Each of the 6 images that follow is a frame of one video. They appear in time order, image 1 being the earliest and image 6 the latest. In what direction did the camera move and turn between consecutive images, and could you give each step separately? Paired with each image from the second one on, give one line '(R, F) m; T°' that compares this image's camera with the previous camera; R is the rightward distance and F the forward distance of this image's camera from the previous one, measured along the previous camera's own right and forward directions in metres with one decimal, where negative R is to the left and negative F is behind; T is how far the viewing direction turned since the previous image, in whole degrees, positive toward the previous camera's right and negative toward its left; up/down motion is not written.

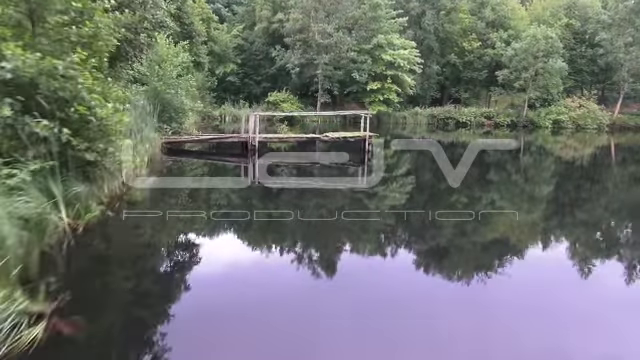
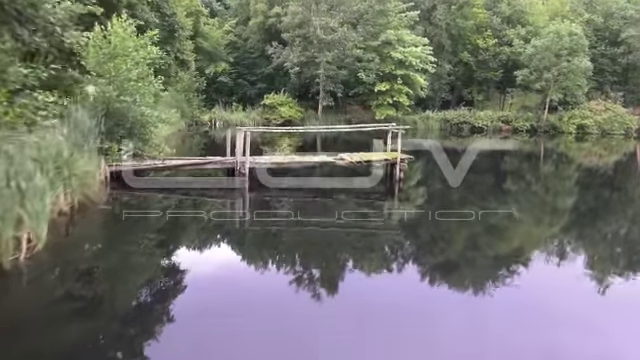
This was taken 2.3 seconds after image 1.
(-0.2, +2.3) m; 0°
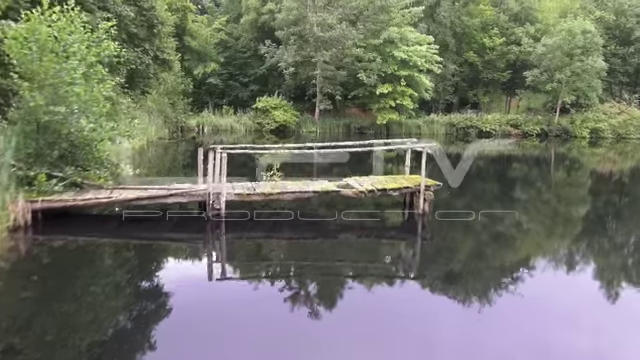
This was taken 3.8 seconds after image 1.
(0.0, +1.5) m; 0°
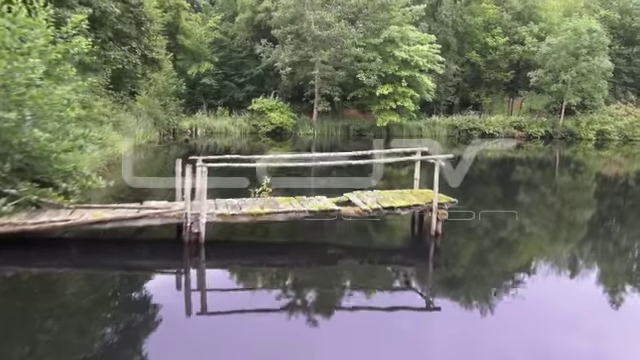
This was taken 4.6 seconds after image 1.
(0.0, +0.7) m; 0°
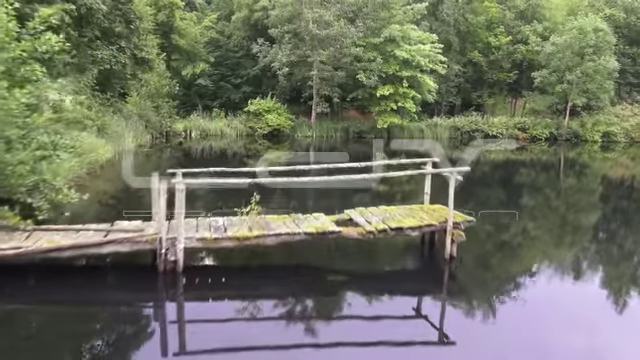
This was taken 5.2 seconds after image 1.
(0.0, +0.6) m; 0°
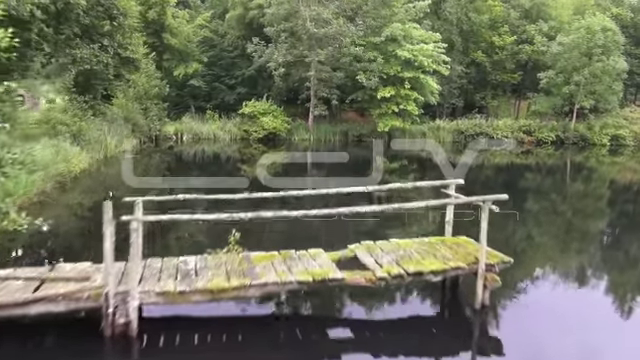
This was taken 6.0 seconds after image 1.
(0.0, +0.8) m; 0°
